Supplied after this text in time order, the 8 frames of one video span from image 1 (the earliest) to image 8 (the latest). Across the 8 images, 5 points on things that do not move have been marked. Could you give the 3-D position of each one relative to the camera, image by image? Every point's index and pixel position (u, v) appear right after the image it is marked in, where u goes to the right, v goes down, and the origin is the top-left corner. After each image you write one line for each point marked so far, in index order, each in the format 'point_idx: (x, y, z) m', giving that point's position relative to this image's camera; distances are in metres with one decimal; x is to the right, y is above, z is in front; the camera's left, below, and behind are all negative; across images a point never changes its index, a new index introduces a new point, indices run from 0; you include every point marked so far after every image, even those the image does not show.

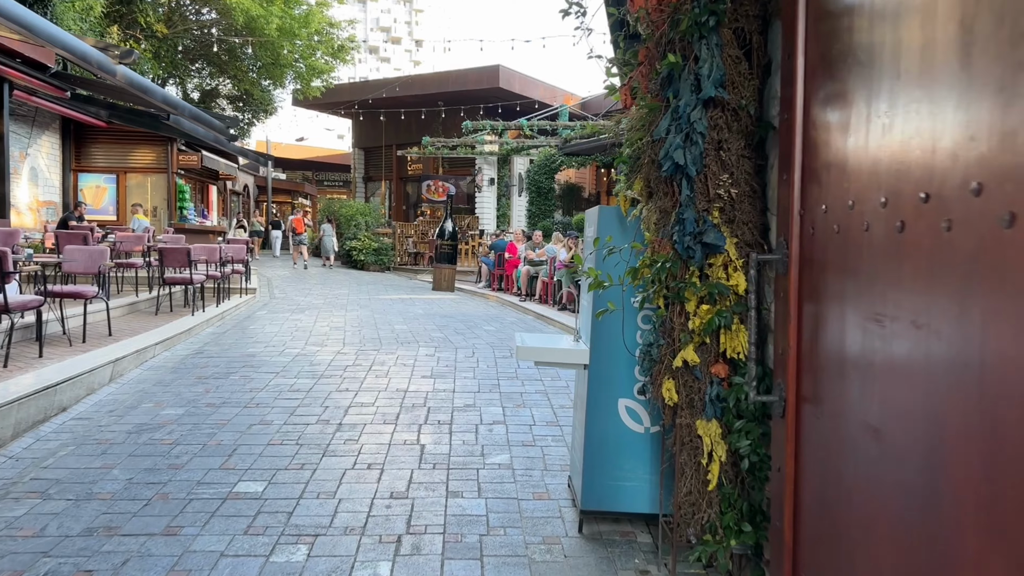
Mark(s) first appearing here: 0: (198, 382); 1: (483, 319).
0: (-2.8, -0.8, +6.5) m
1: (-0.4, -0.4, +11.0) m
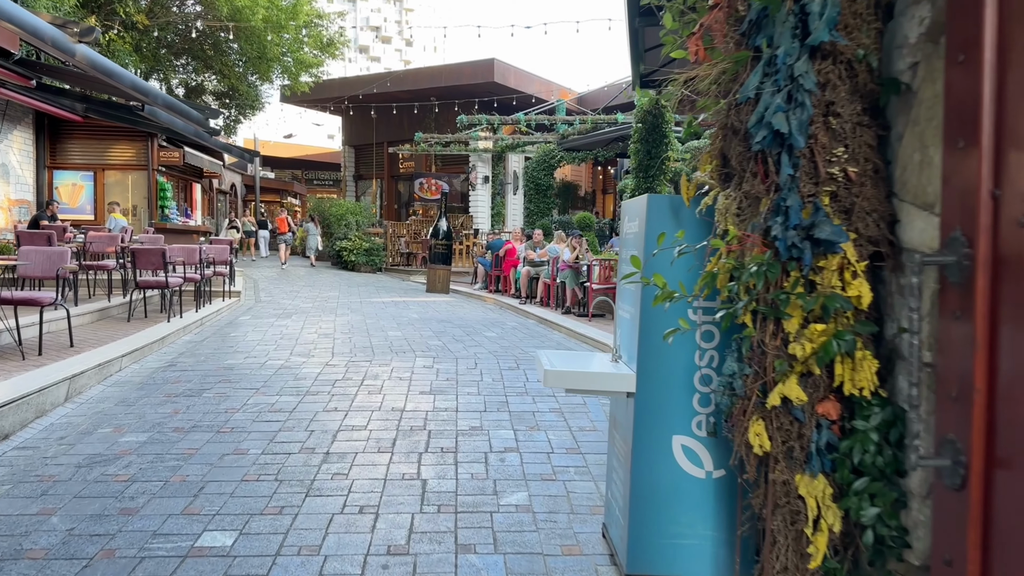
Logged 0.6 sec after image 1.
0: (-2.7, -0.9, +5.7) m
1: (-0.4, -0.5, +10.3) m
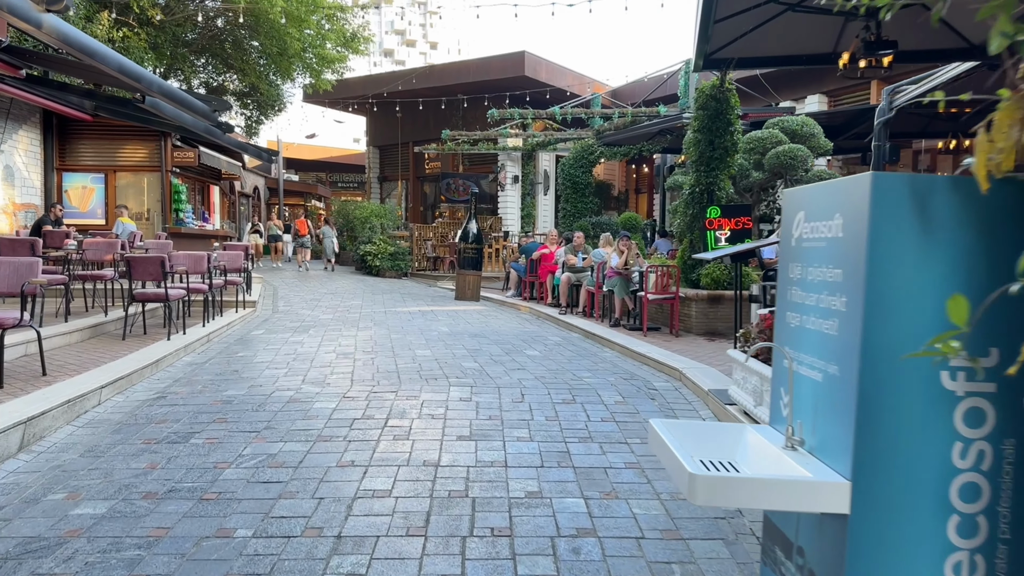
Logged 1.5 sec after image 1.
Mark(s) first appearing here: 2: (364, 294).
0: (-2.3, -1.0, +4.6) m
1: (+0.1, -0.6, +9.1) m
2: (-3.1, -0.1, +15.5) m
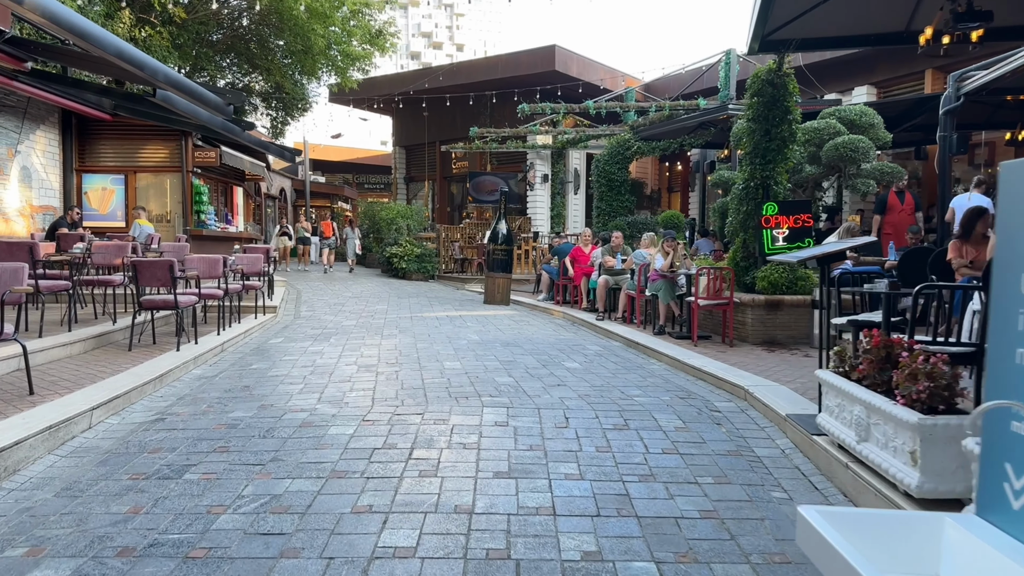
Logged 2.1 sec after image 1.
0: (-2.0, -1.1, +3.9) m
1: (+0.5, -0.7, +8.3) m
2: (-2.5, -0.2, +14.9) m
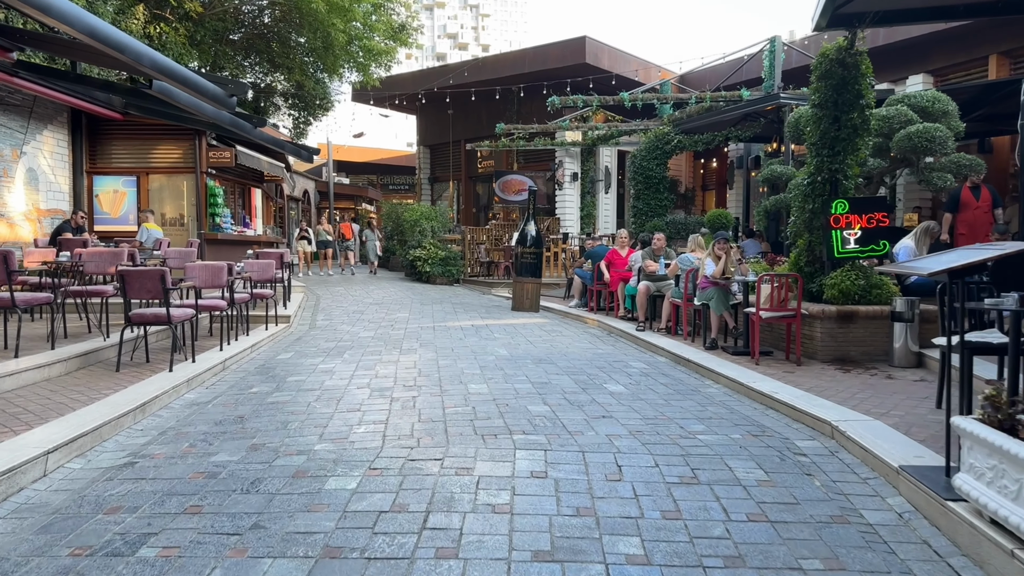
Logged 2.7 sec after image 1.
0: (-1.9, -1.2, +3.1) m
1: (+0.9, -0.8, +7.4) m
2: (-1.9, -0.3, +14.0) m
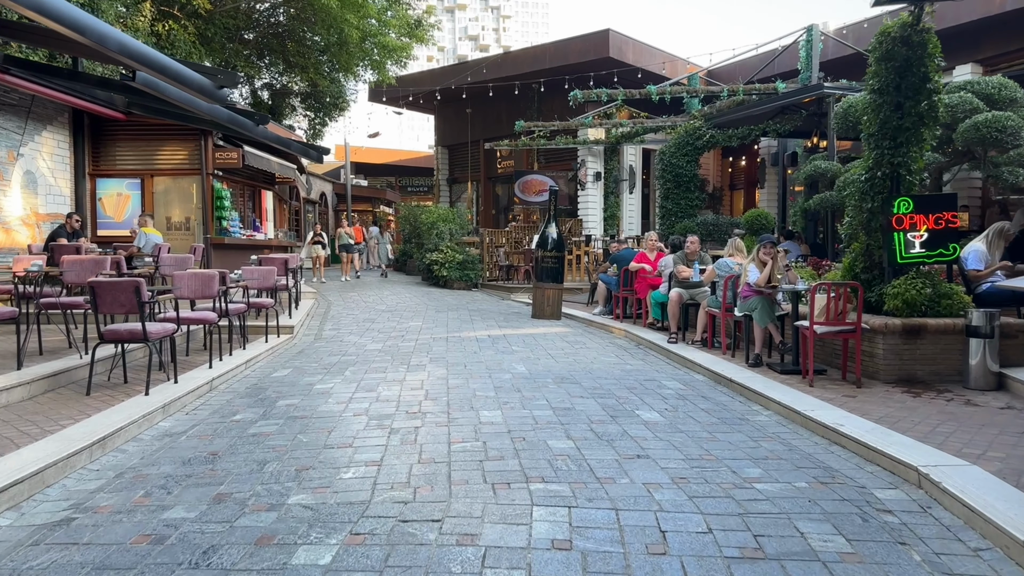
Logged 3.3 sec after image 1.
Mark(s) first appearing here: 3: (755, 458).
0: (-1.8, -1.3, +2.3) m
1: (+1.0, -0.9, +6.5) m
2: (-1.5, -0.4, +13.3) m
3: (+1.5, -1.0, +4.5) m
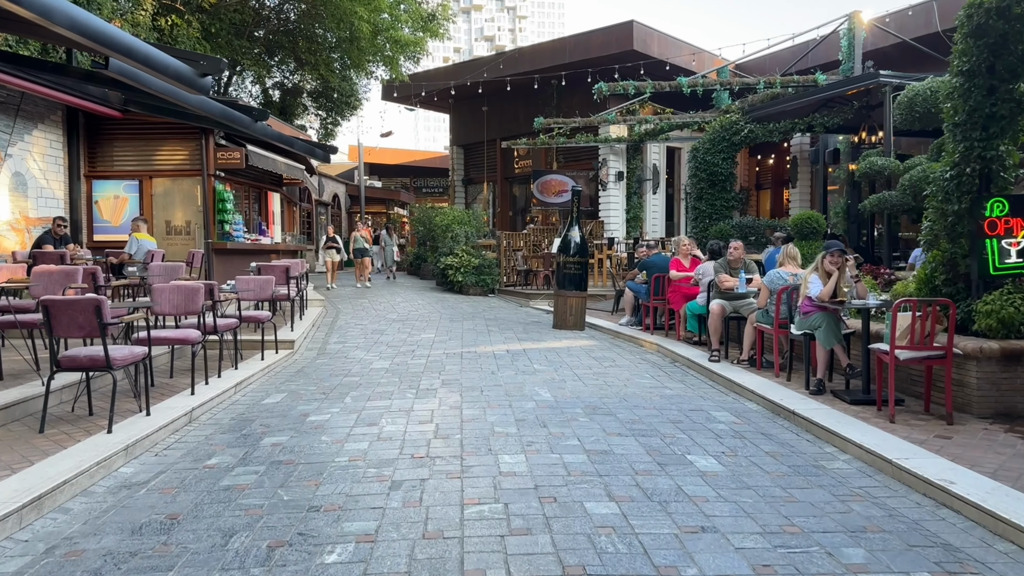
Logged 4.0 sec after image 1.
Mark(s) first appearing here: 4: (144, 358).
0: (-1.7, -1.4, +1.4) m
1: (+1.2, -1.0, +5.6) m
2: (-1.2, -0.6, +12.4) m
3: (+1.6, -1.2, +3.5) m
4: (-2.8, -0.5, +5.5) m
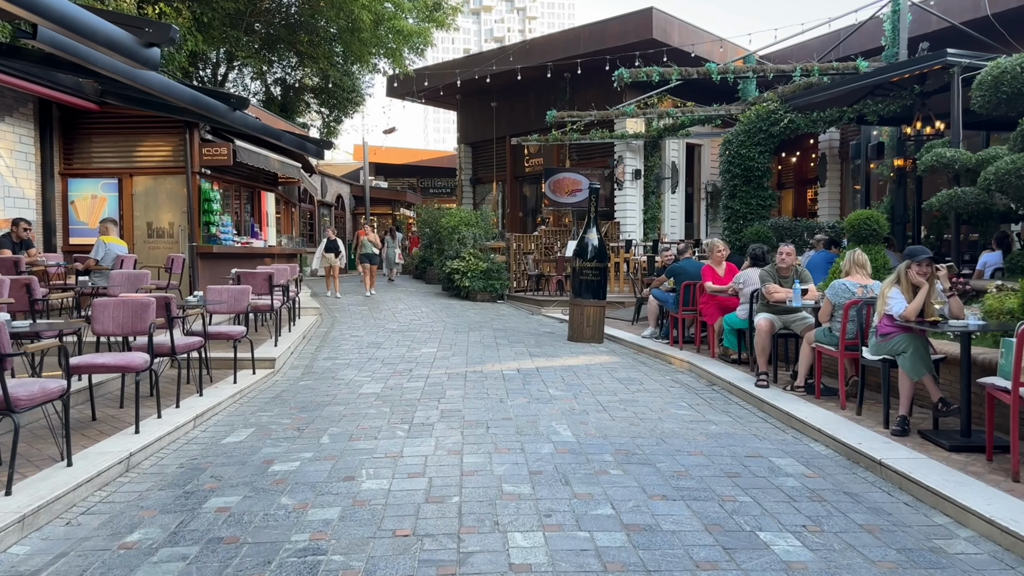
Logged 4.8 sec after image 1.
0: (-1.7, -1.5, +0.3) m
1: (+1.3, -1.1, +4.4) m
2: (-1.0, -0.7, +11.2) m
3: (+1.7, -1.3, +2.4) m
4: (-2.7, -0.6, +4.4) m
